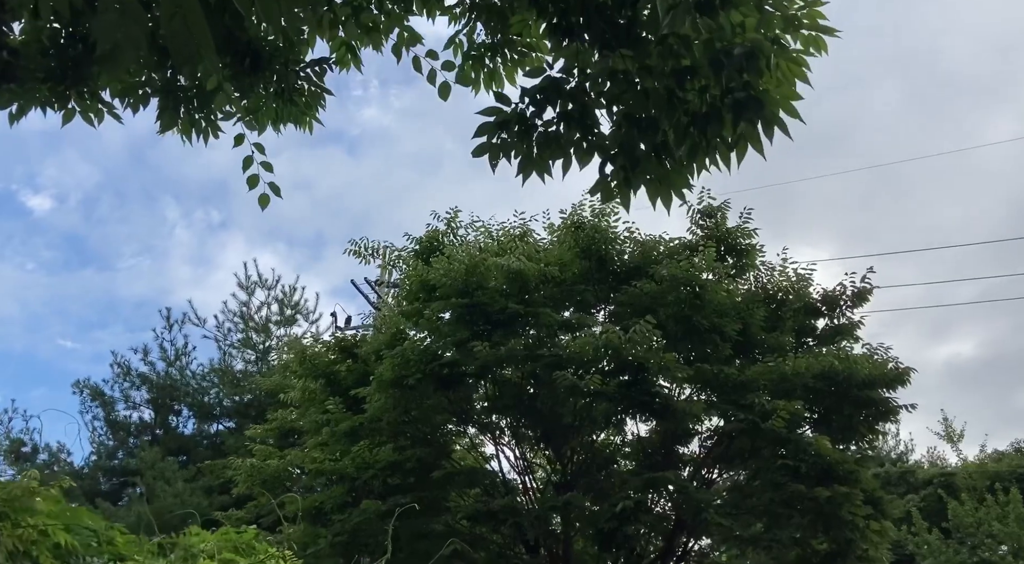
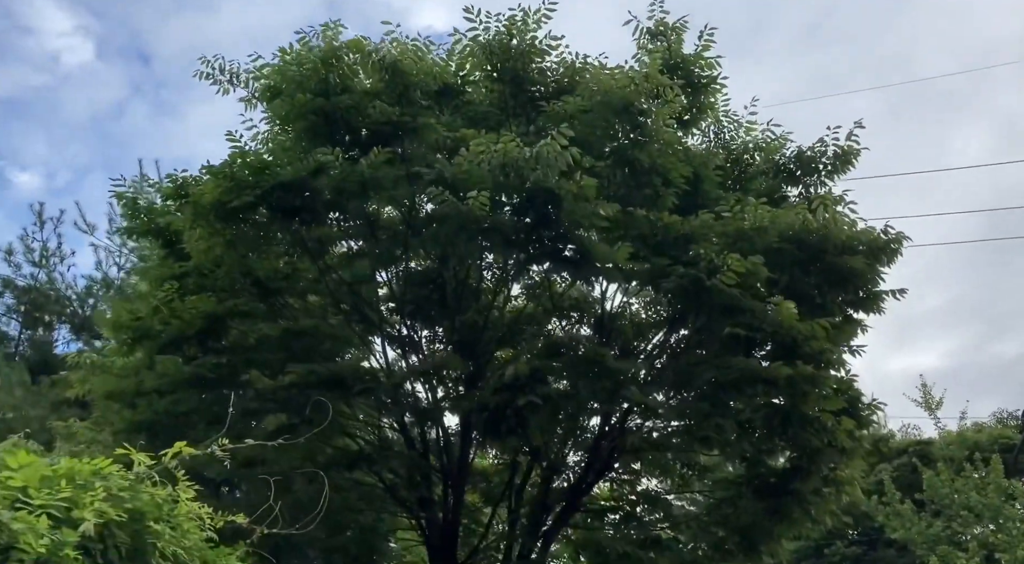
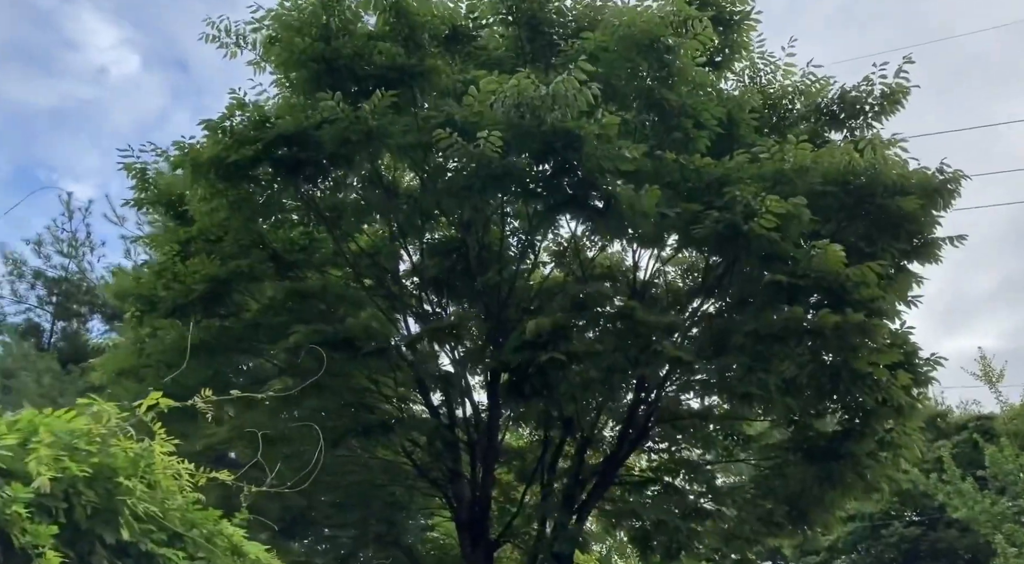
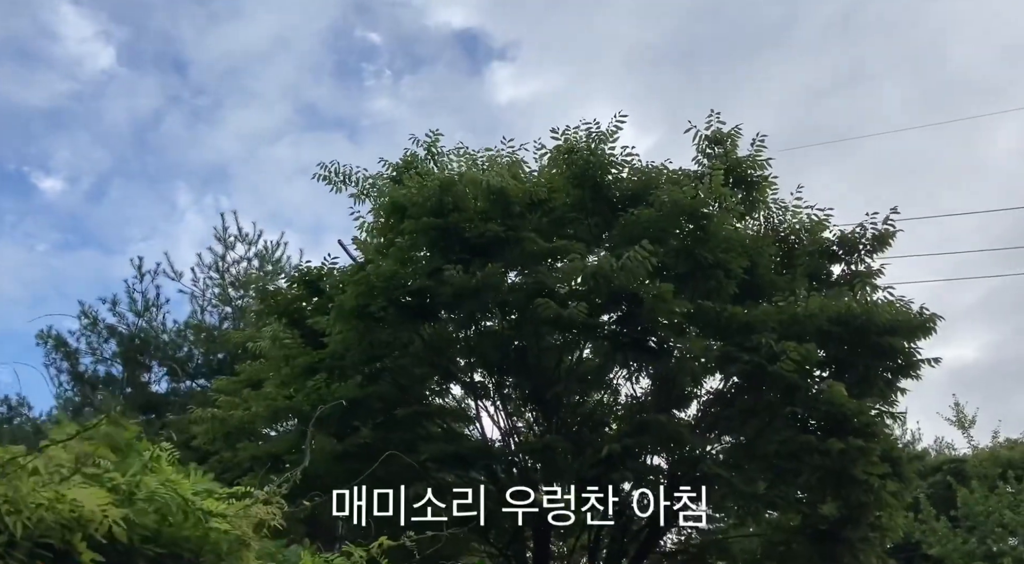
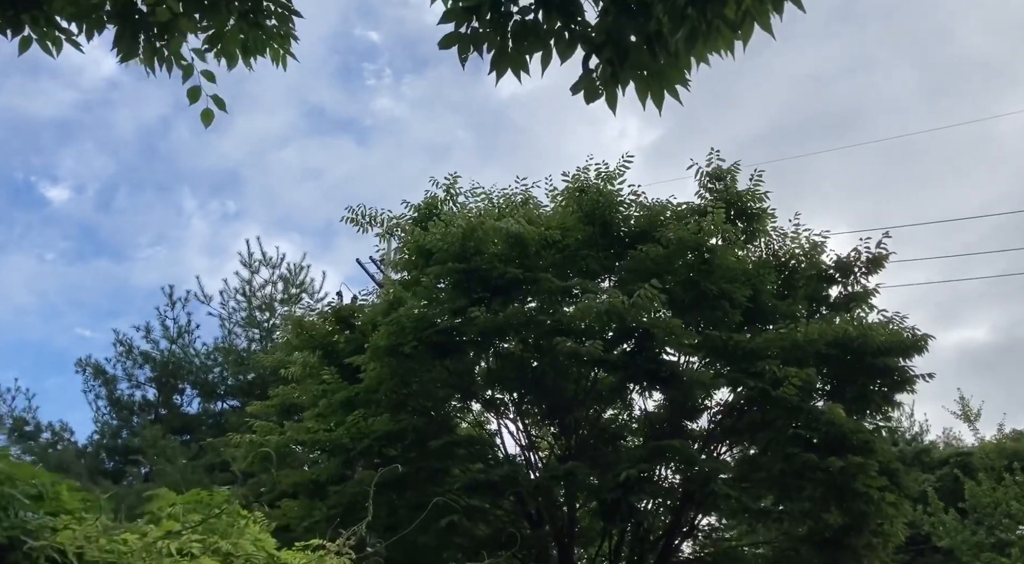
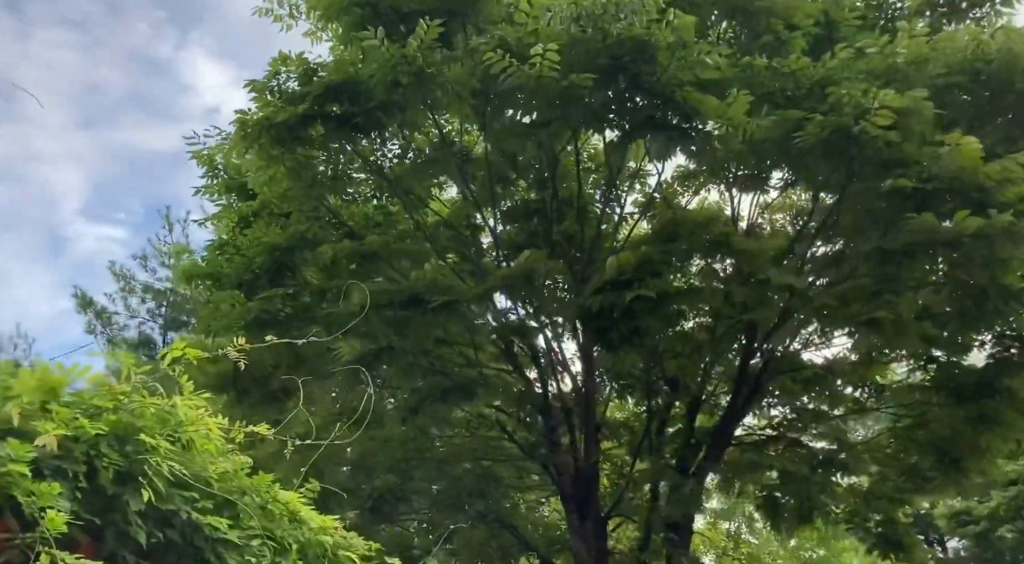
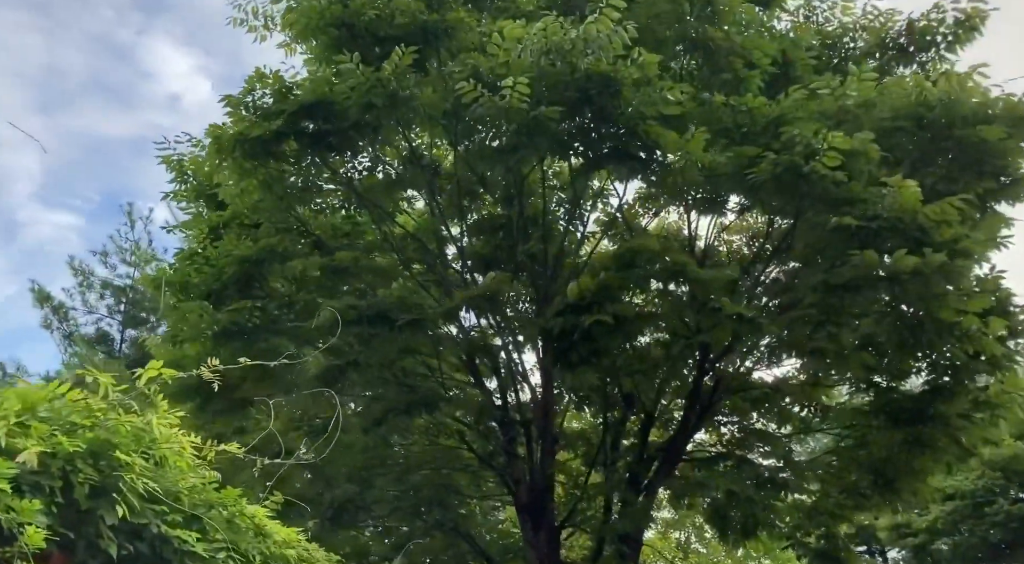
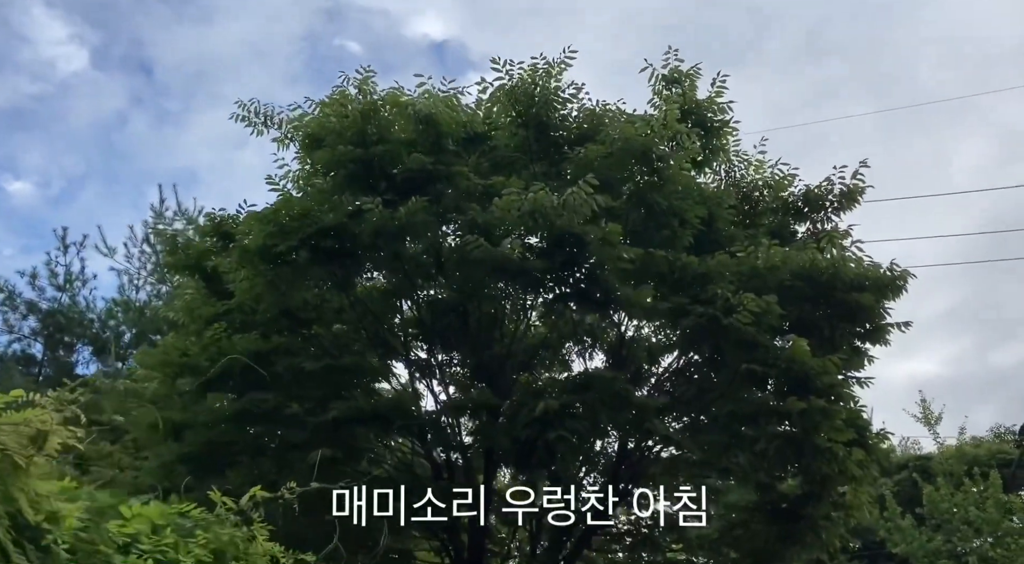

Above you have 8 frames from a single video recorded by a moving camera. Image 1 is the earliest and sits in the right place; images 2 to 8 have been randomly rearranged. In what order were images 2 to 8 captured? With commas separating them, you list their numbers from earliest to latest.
5, 4, 8, 2, 3, 7, 6
